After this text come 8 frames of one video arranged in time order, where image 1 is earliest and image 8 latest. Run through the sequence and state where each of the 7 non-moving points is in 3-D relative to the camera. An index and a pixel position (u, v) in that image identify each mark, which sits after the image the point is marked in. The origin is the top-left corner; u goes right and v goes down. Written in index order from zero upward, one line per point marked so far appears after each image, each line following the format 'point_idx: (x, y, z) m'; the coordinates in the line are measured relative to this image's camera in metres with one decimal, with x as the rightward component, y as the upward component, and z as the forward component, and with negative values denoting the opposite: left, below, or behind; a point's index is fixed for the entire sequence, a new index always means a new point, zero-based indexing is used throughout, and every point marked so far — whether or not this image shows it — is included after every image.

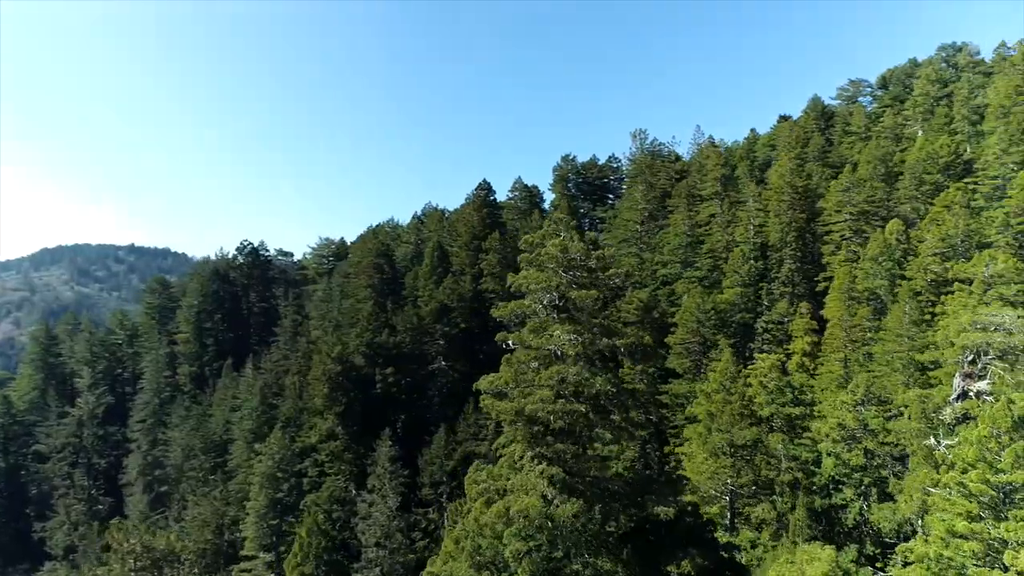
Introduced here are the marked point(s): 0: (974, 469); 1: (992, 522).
0: (+10.3, -4.0, +16.1) m
1: (+10.2, -4.9, +15.7) m
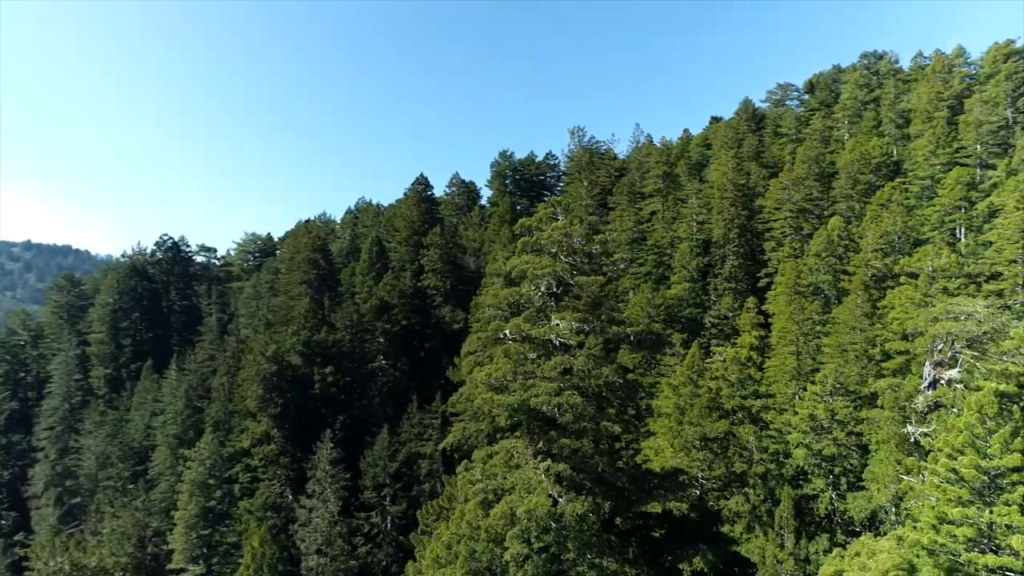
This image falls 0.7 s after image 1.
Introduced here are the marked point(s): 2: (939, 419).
0: (+10.2, -3.7, +16.3) m
1: (+10.1, -4.7, +15.9) m
2: (+11.7, -3.5, +19.7) m
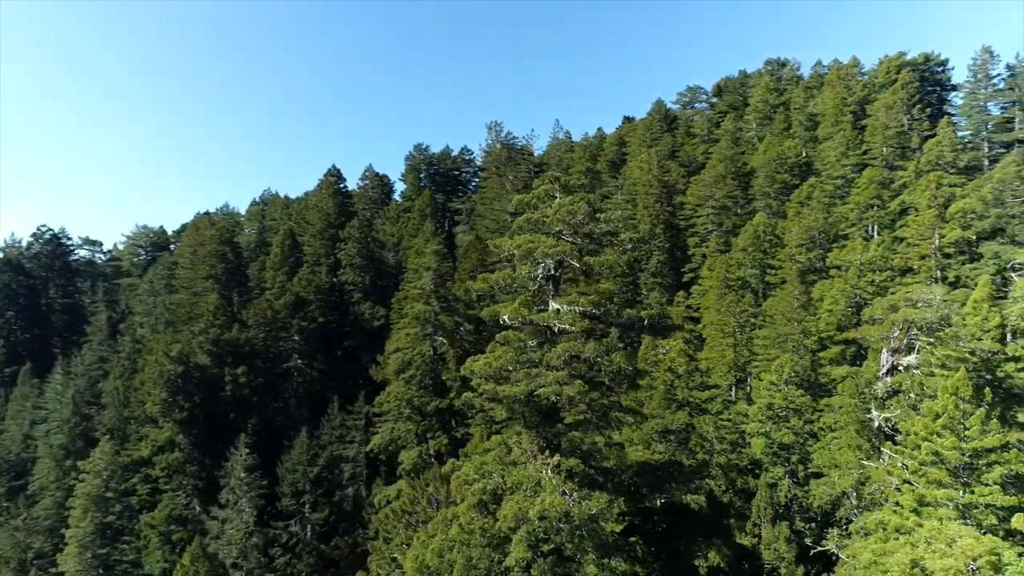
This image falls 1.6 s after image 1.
0: (+9.8, -3.4, +16.5) m
1: (+9.7, -4.4, +16.1) m
2: (+10.8, -3.2, +20.1) m
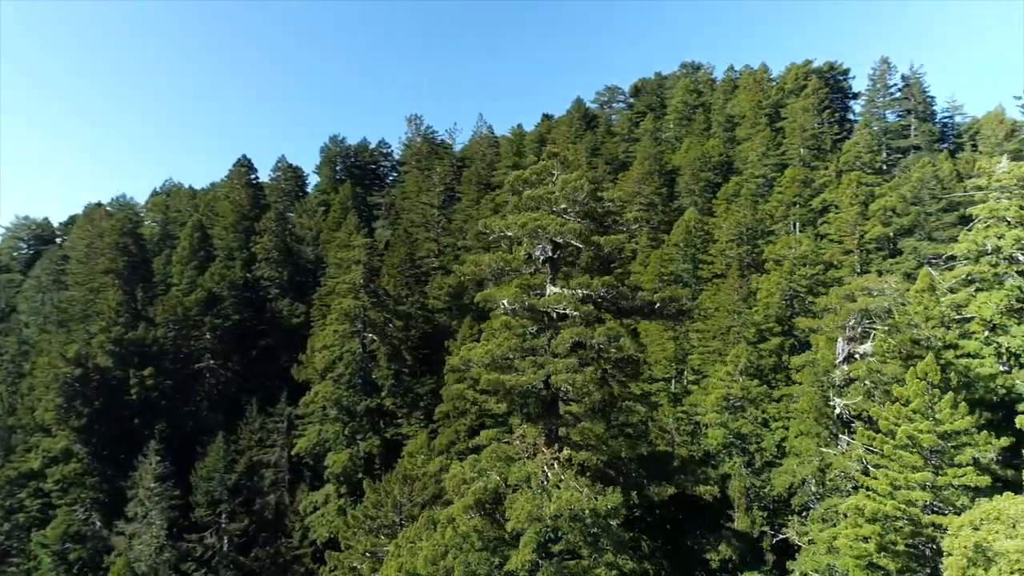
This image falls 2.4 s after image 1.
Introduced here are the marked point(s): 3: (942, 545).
0: (+9.3, -3.1, +16.8) m
1: (+9.3, -4.1, +16.4) m
2: (+9.8, -2.9, +20.5) m
3: (+9.4, -5.6, +15.9) m
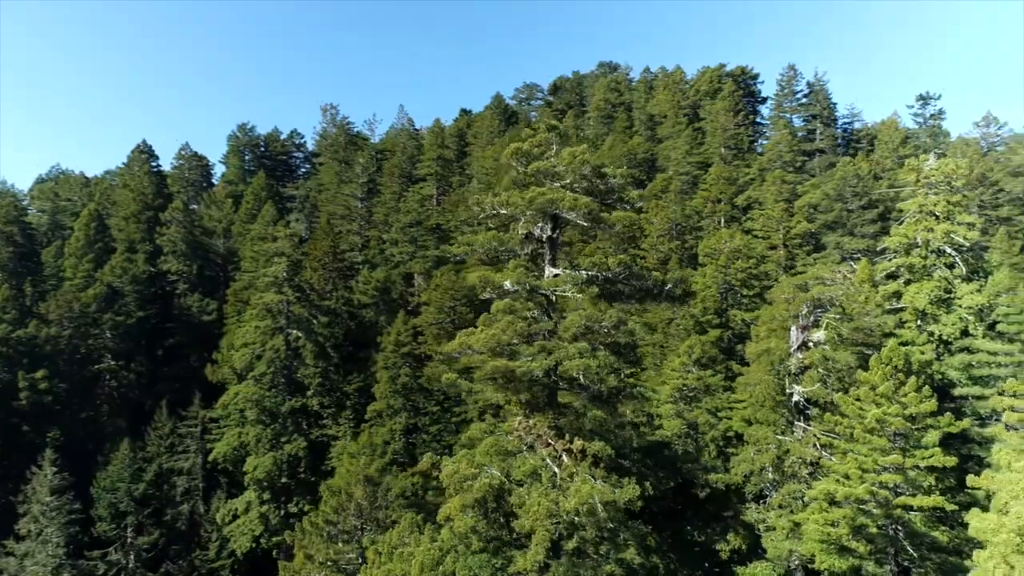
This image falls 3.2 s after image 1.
0: (+8.6, -2.8, +17.2) m
1: (+8.7, -3.7, +16.7) m
2: (+8.6, -2.6, +20.9) m
3: (+8.9, -5.3, +16.2) m
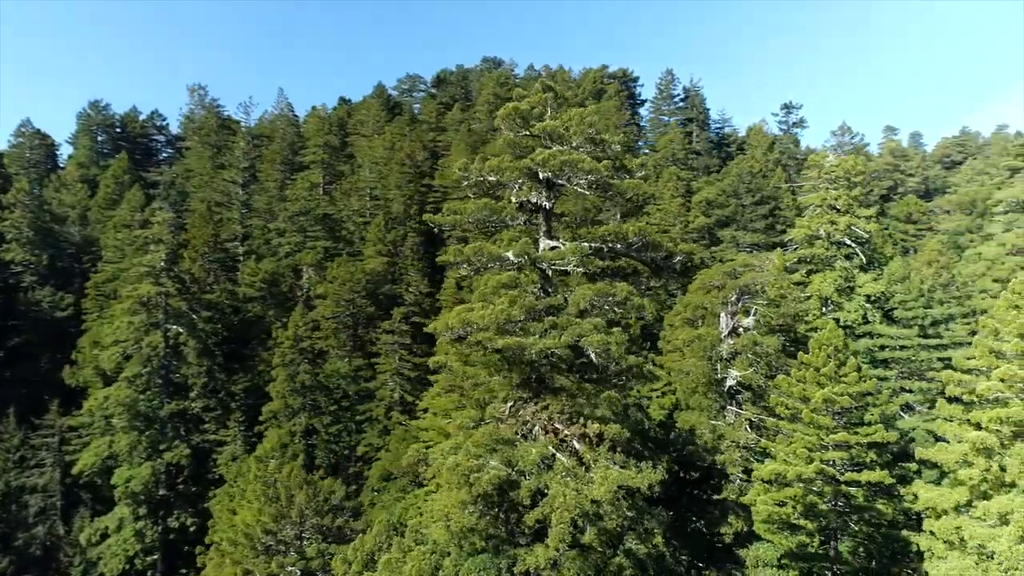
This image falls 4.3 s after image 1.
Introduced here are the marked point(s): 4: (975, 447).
0: (+7.4, -2.4, +17.6) m
1: (+7.6, -3.3, +17.2) m
2: (+6.8, -2.2, +21.3) m
3: (+7.9, -4.9, +16.8) m
4: (+9.6, -3.2, +14.8) m
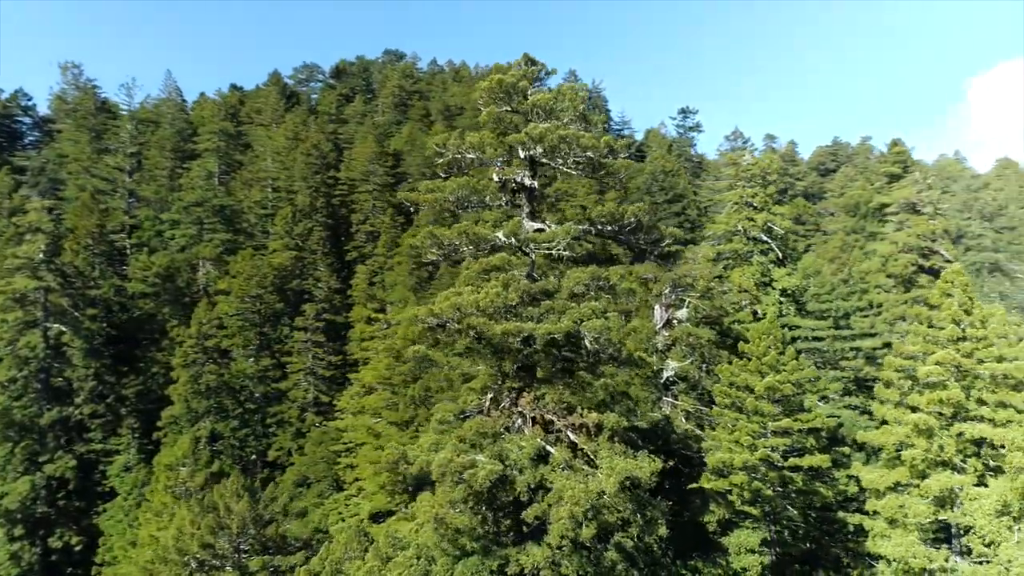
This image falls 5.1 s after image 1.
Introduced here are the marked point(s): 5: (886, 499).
0: (+6.1, -2.2, +18.0) m
1: (+6.3, -3.1, +17.7) m
2: (+4.9, -2.0, +21.5) m
3: (+6.7, -4.7, +17.3) m
4: (+8.7, -3.0, +15.5) m
5: (+8.0, -4.5, +15.5) m
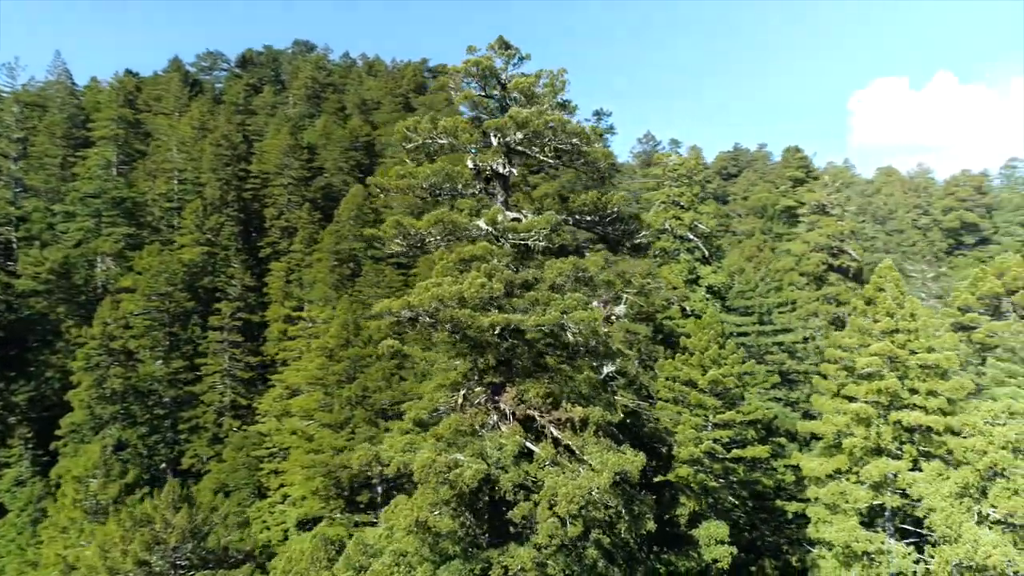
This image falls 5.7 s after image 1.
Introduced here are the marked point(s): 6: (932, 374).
0: (+4.8, -2.1, +18.3) m
1: (+5.0, -3.0, +18.0) m
2: (+3.1, -1.9, +21.7) m
3: (+5.4, -4.6, +17.7) m
4: (+7.6, -2.9, +16.2) m
5: (+6.9, -4.4, +16.1) m
6: (+9.3, -1.9, +16.0) m
